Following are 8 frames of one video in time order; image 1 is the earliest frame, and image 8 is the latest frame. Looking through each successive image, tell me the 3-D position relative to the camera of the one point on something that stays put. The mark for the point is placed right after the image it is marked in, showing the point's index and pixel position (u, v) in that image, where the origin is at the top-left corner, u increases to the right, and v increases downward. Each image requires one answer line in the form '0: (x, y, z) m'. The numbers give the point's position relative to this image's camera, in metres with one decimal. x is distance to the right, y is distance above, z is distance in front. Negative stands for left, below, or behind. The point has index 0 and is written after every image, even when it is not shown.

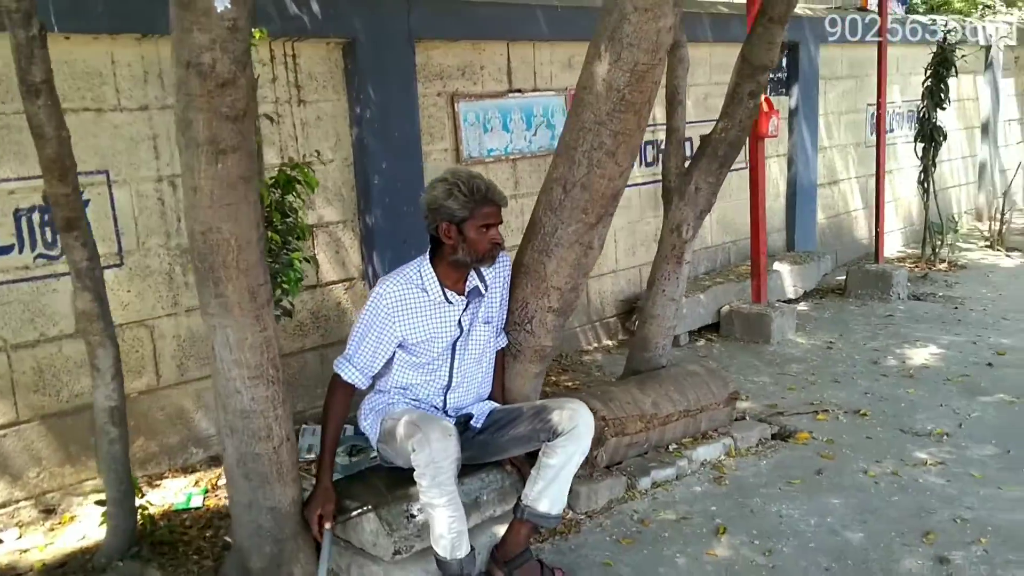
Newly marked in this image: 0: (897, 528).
0: (+1.4, -0.9, +3.4) m
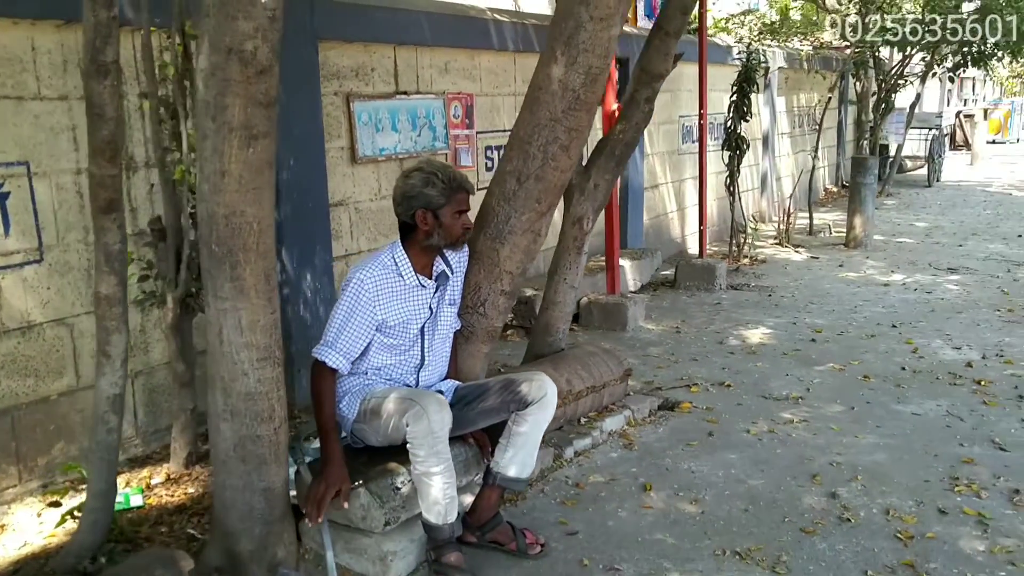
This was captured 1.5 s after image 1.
0: (+1.2, -0.8, +4.0) m
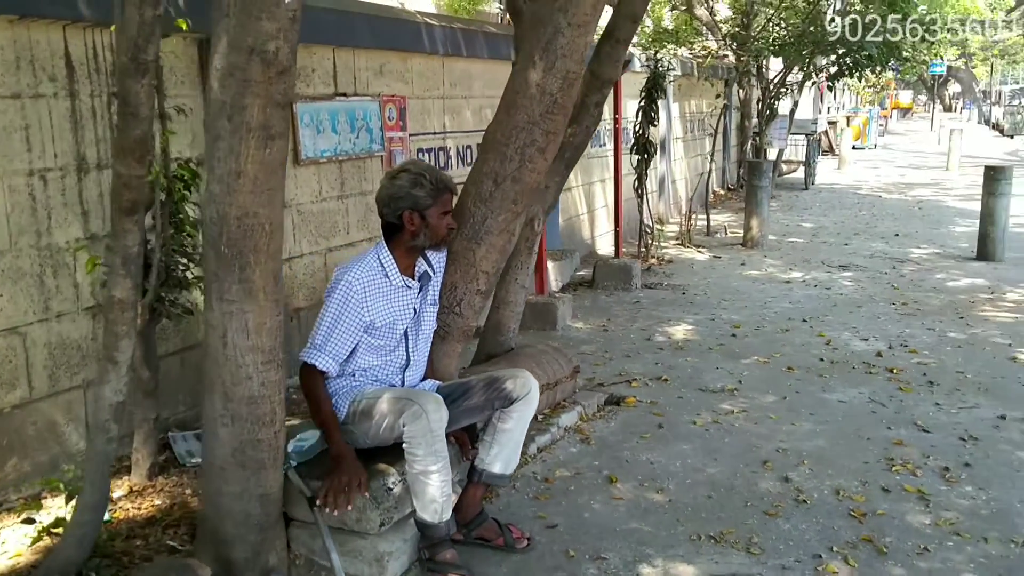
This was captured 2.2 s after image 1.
0: (+1.0, -0.8, +4.2) m
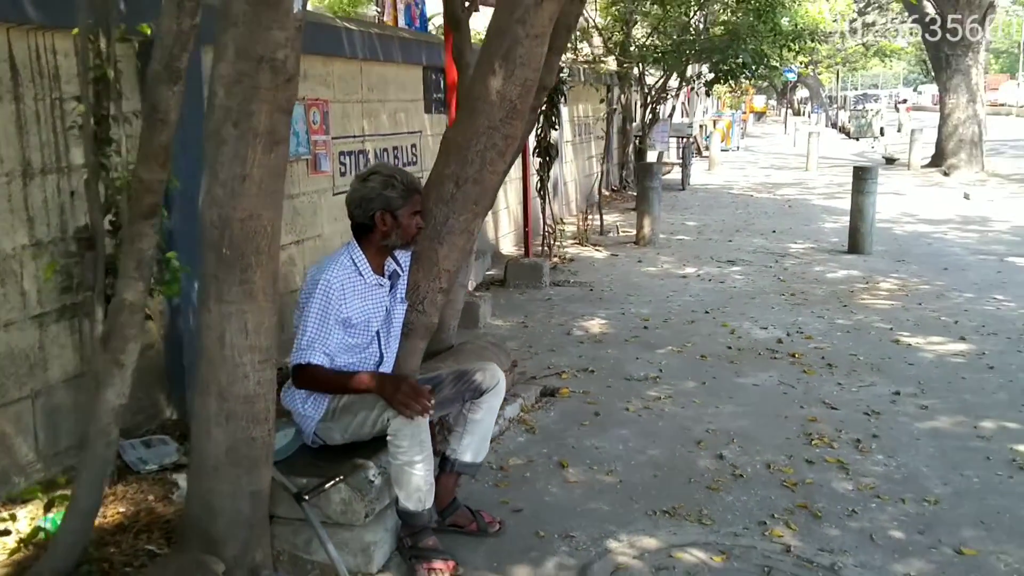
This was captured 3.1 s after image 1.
0: (+0.8, -0.7, +4.5) m
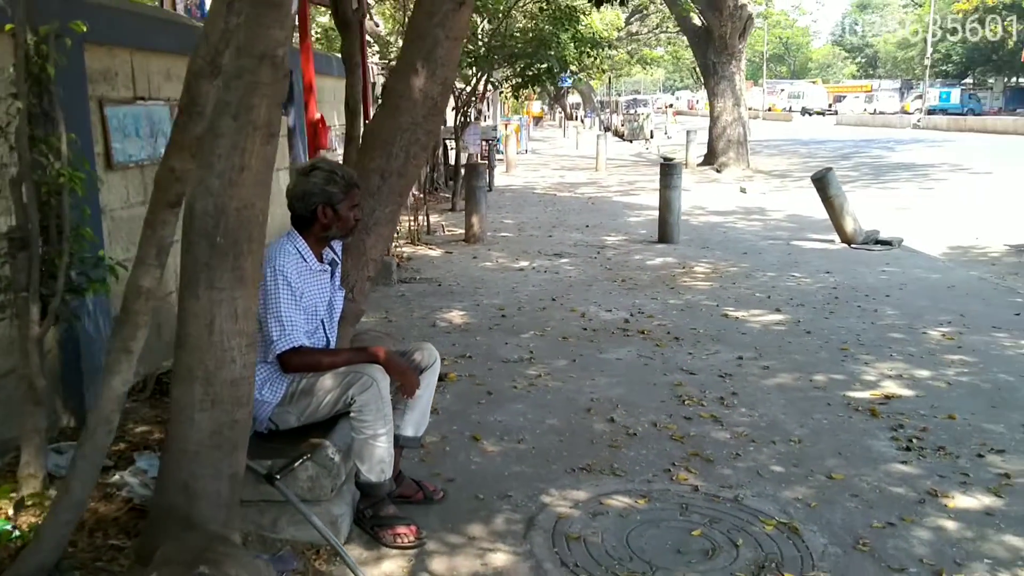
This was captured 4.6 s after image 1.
0: (+0.3, -0.7, +4.9) m
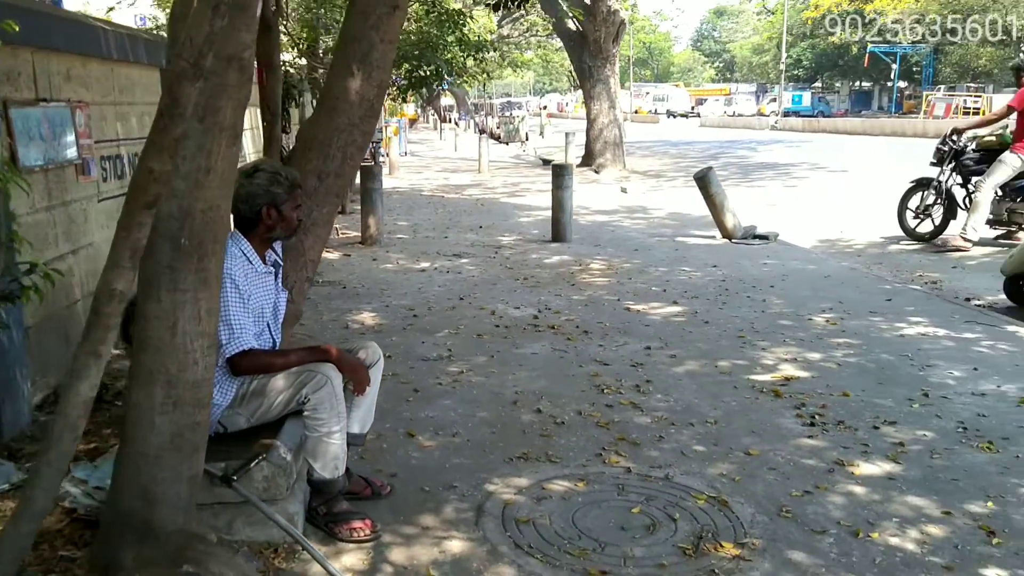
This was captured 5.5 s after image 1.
0: (-0.1, -0.6, +5.1) m
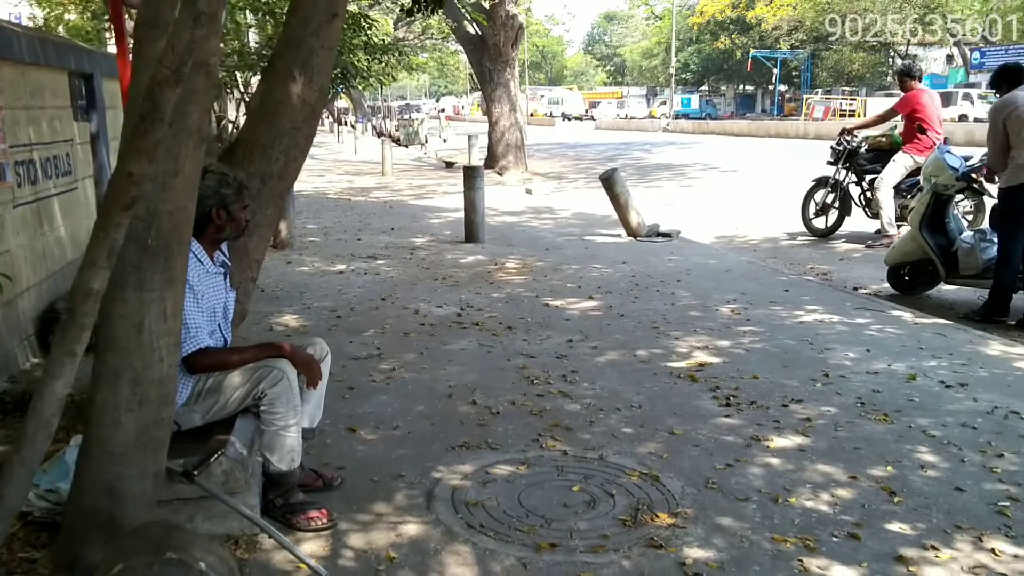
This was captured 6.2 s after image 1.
0: (-0.5, -0.6, +5.3) m
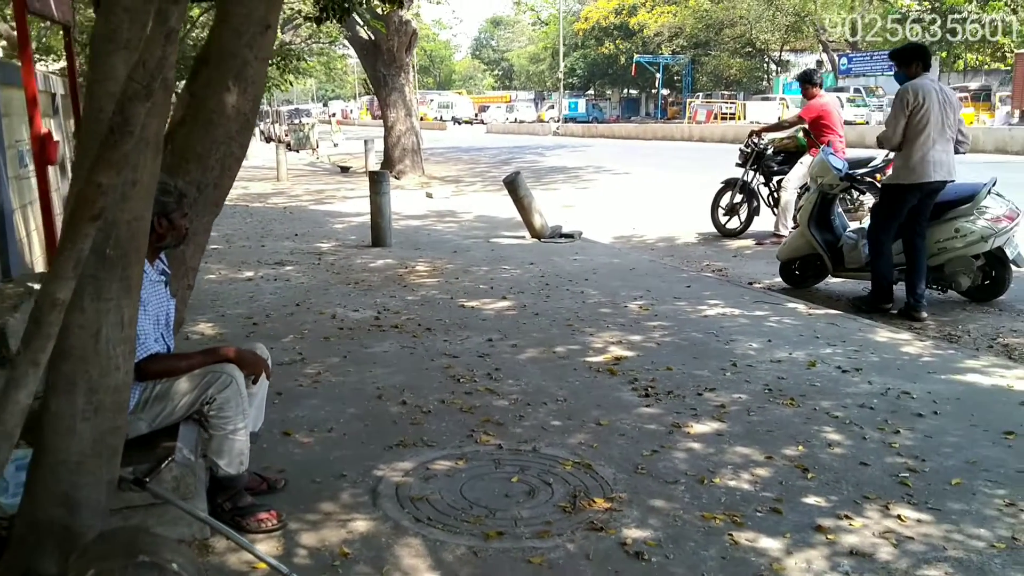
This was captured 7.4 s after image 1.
0: (-0.9, -0.6, +5.4) m
